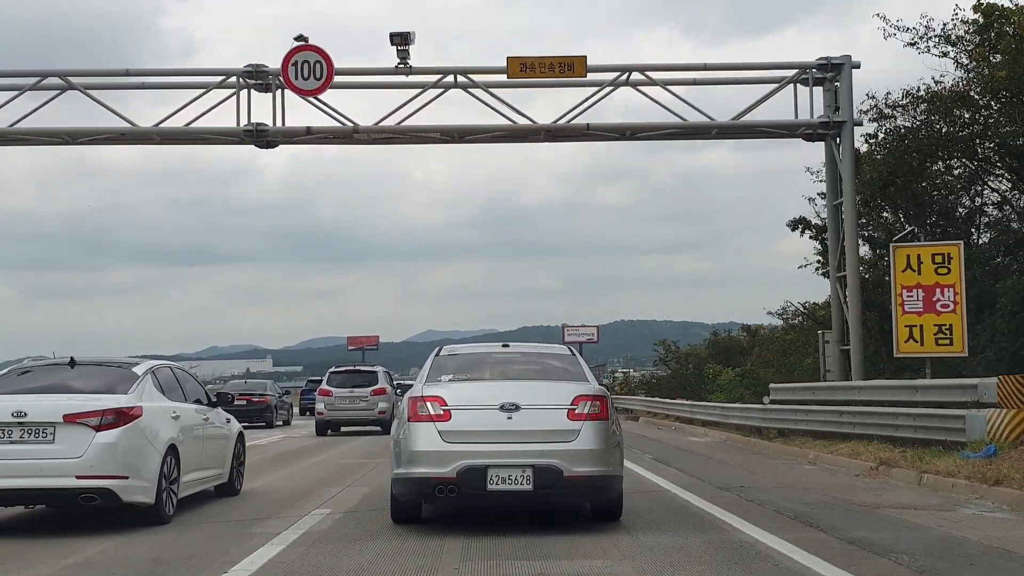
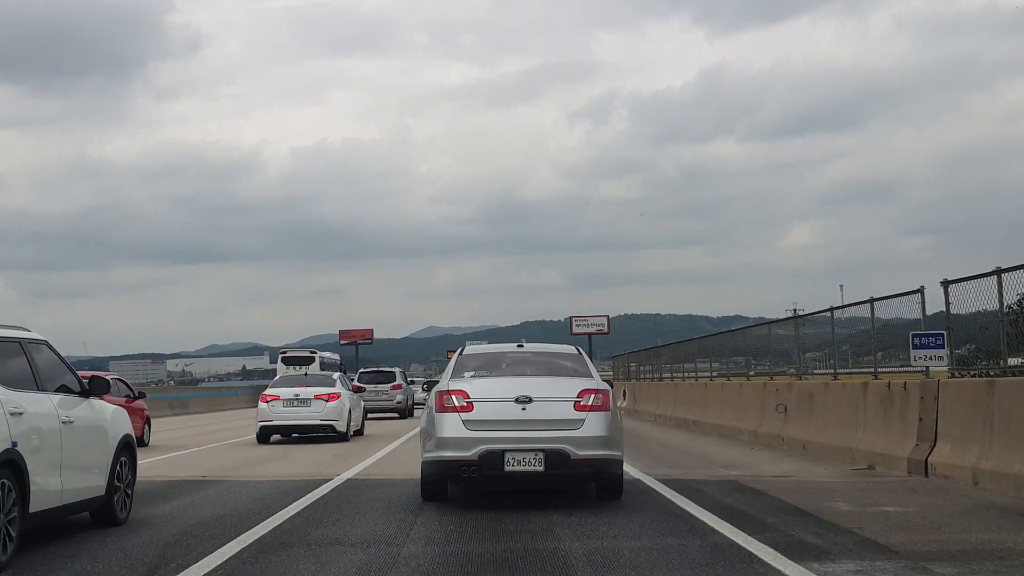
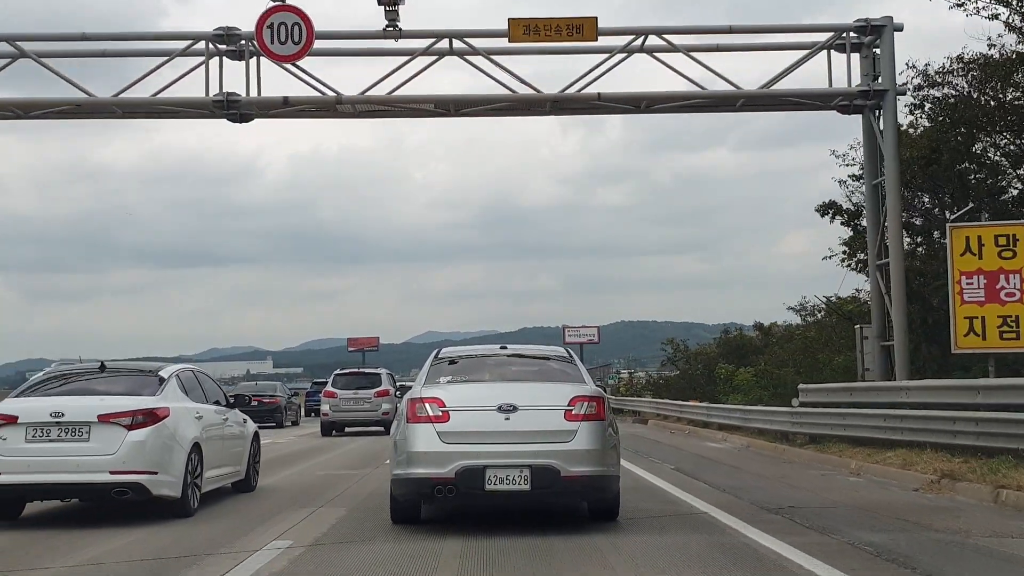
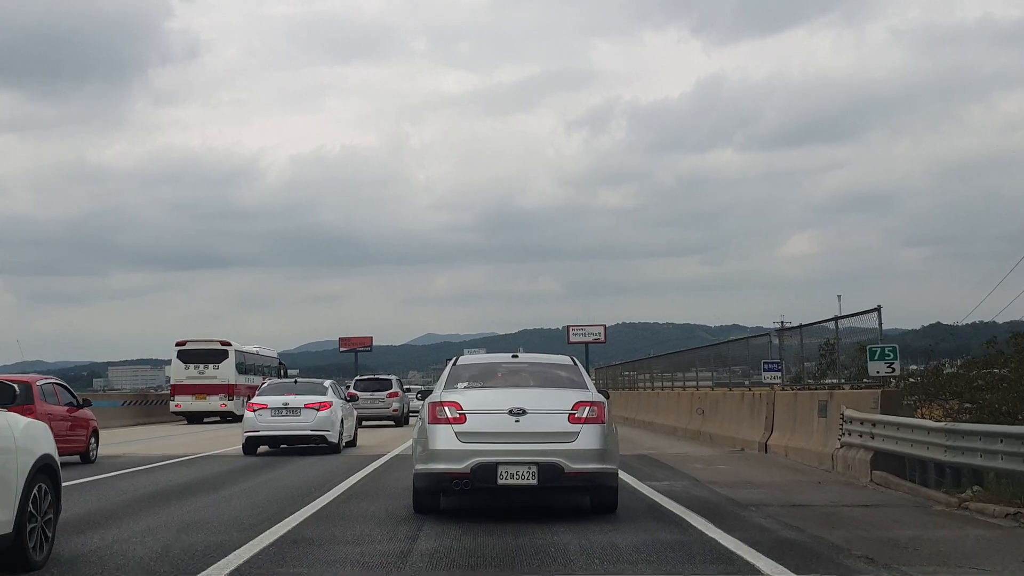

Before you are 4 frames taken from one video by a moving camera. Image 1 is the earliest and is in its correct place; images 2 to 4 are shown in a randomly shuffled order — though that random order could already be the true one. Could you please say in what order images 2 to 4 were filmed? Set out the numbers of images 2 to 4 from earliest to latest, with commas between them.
3, 4, 2
